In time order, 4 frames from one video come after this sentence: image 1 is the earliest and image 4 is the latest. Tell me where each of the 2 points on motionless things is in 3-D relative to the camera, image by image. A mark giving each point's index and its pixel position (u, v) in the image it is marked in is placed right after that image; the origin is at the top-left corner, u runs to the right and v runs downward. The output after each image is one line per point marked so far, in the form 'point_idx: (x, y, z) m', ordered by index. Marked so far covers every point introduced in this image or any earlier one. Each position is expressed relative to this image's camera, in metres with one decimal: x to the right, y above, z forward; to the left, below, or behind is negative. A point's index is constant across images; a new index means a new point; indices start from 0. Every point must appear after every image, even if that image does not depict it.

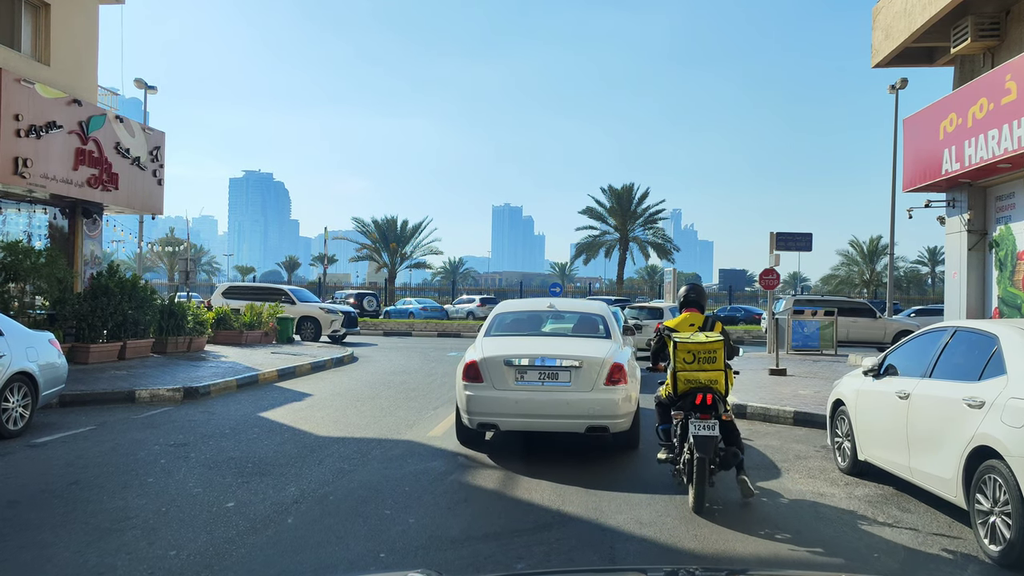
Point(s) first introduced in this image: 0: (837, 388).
0: (+3.0, -0.9, +6.7) m
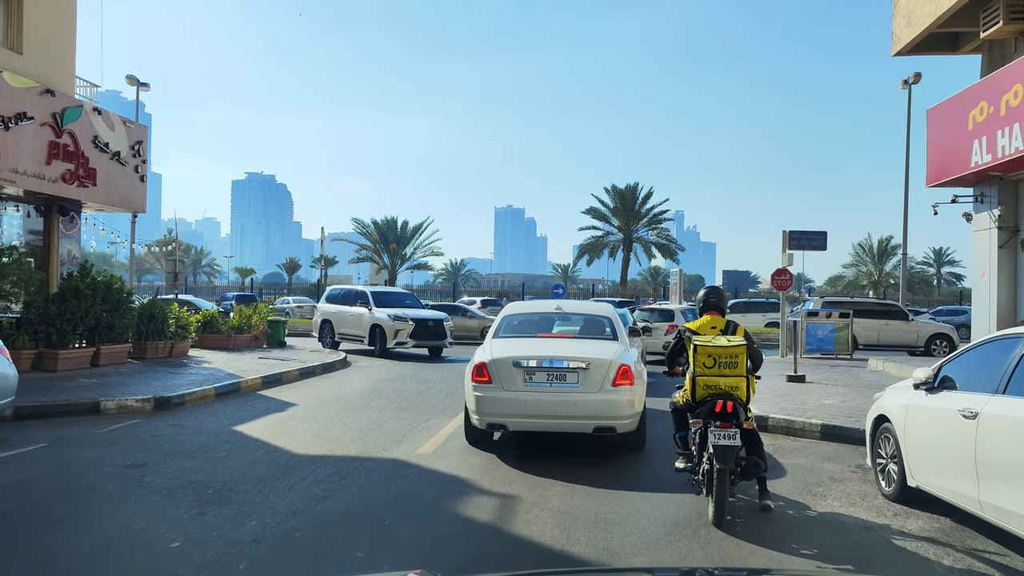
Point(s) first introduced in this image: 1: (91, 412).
0: (+3.0, -0.9, +5.9) m
1: (-5.1, -1.5, +8.7) m
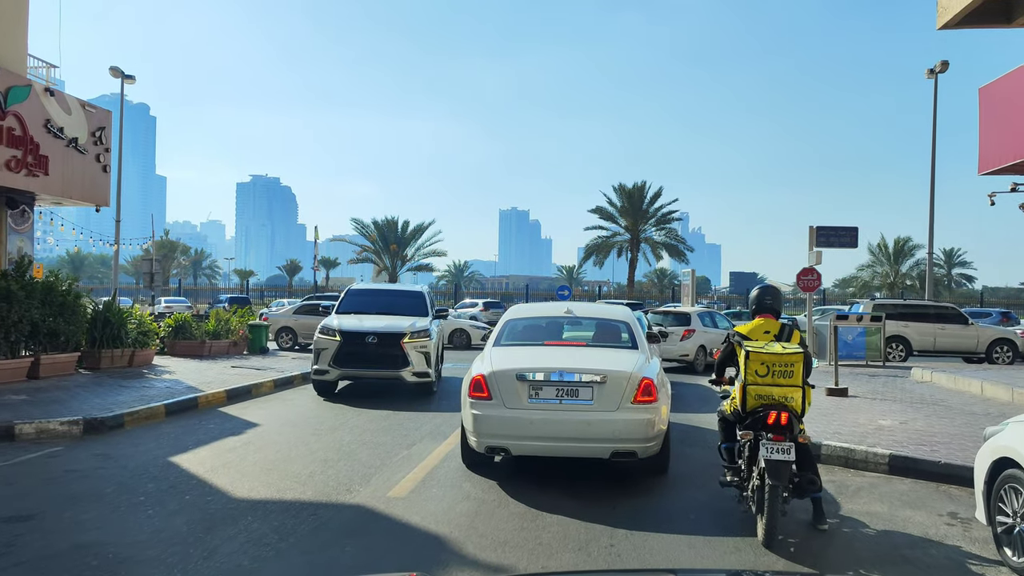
0: (+3.0, -0.9, +4.4) m
1: (-5.1, -1.5, +7.3) m
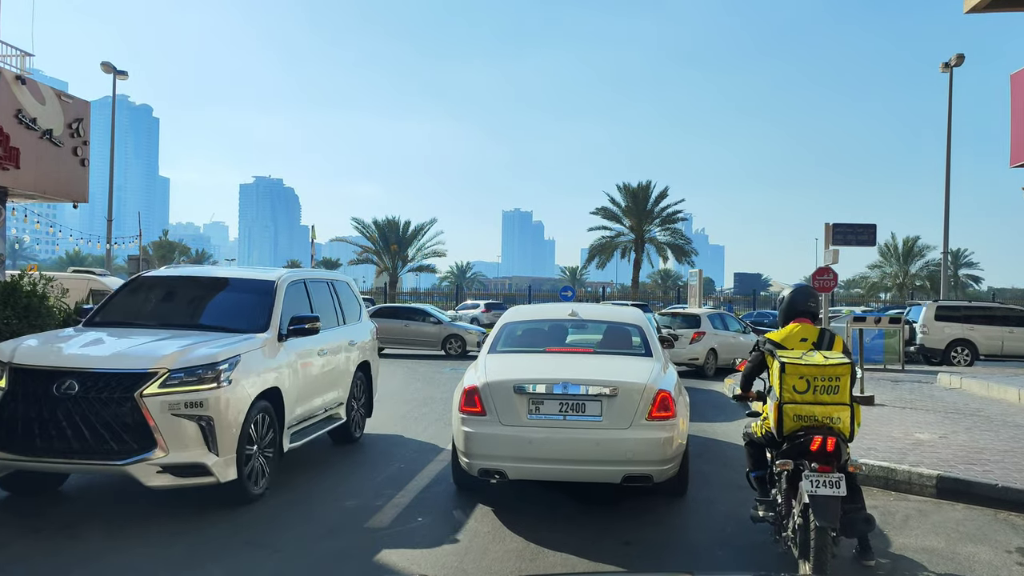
0: (+3.0, -0.9, +3.7) m
1: (-5.1, -1.5, +6.5) m
